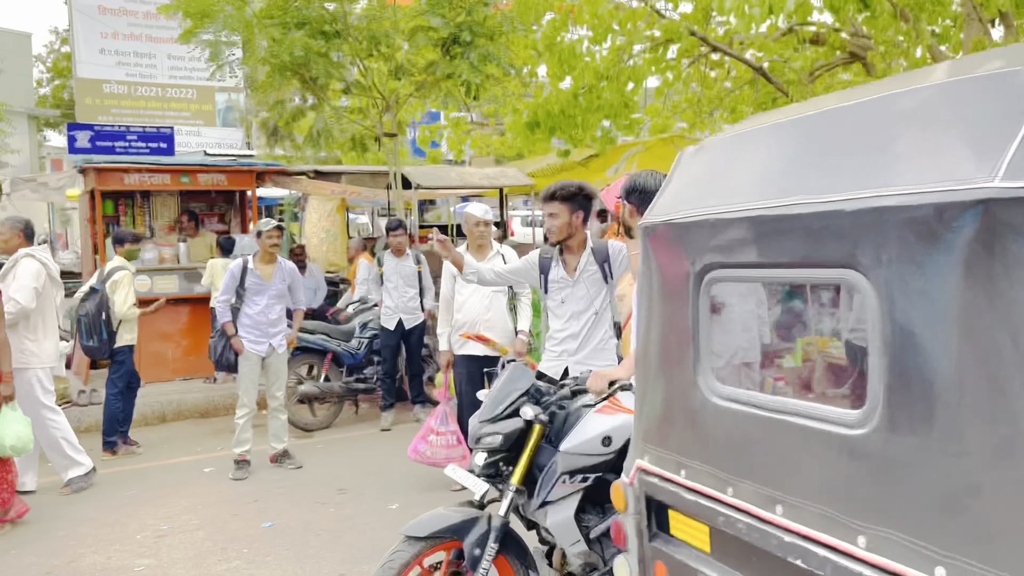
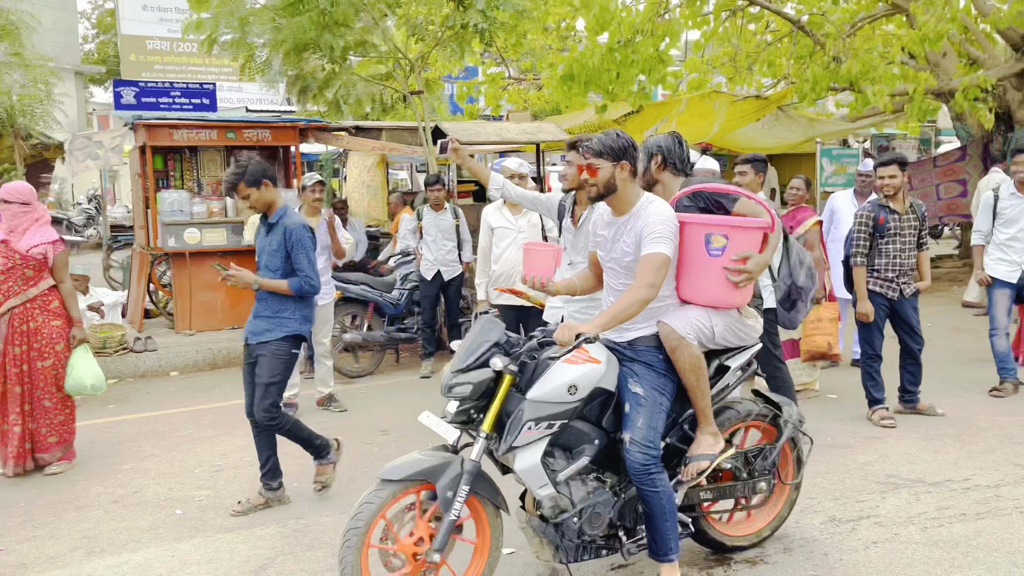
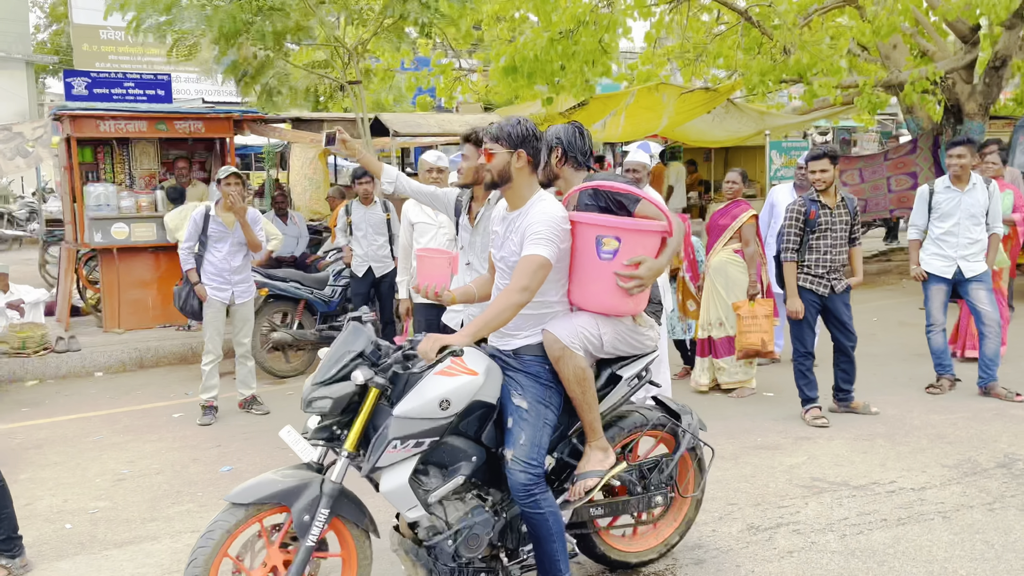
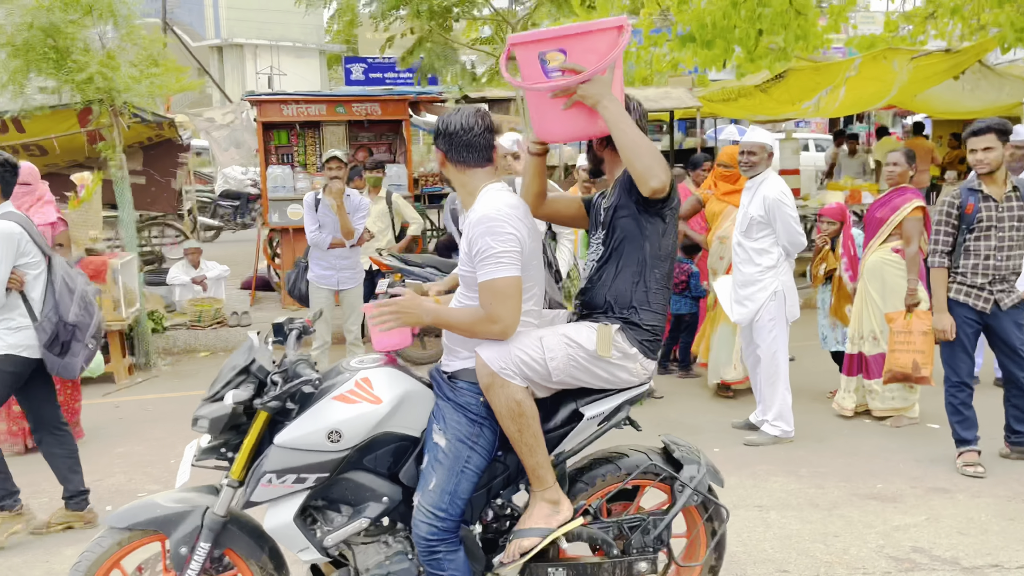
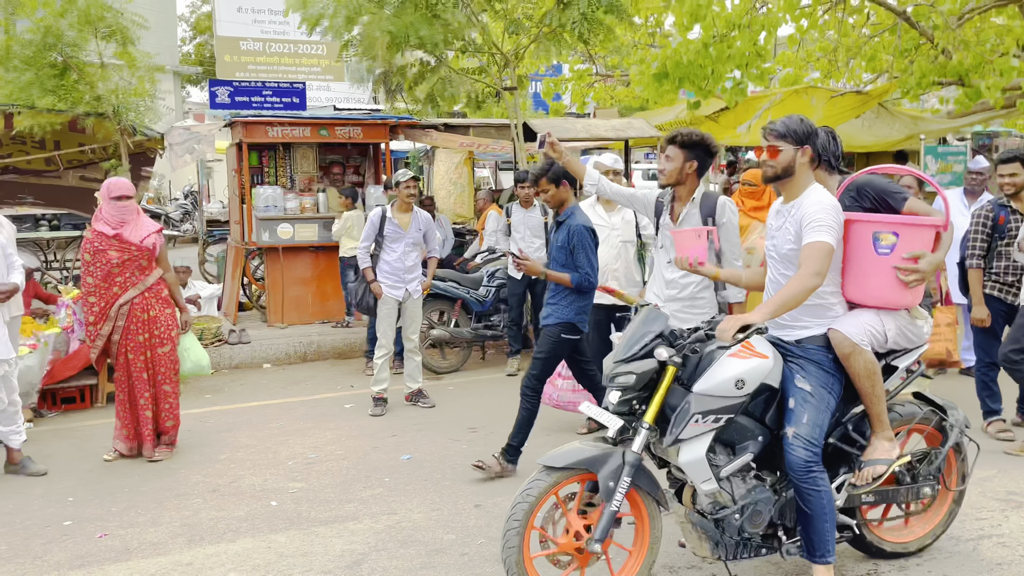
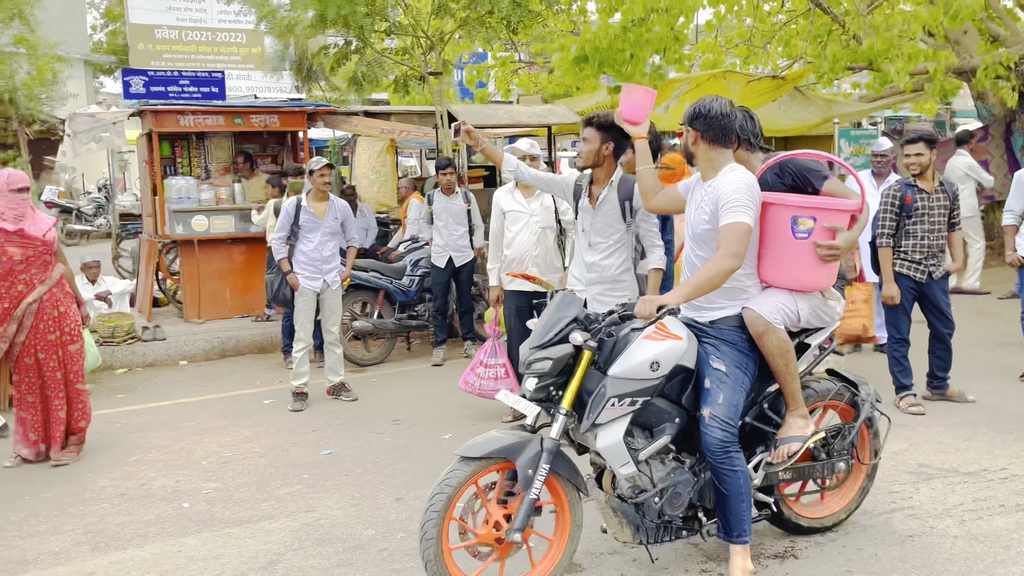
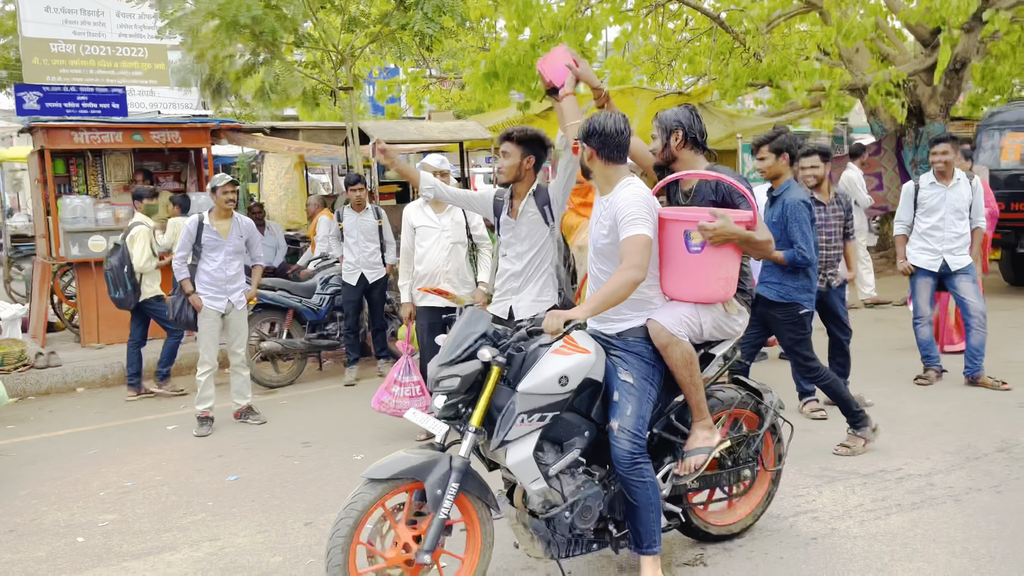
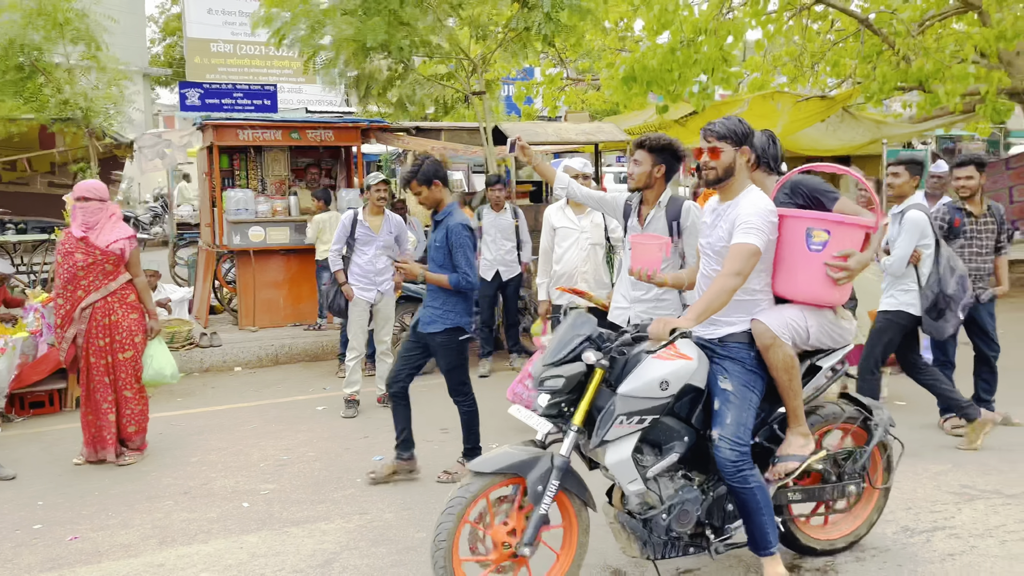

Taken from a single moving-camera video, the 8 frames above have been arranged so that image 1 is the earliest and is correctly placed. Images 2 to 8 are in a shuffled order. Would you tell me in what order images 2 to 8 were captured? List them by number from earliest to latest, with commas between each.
7, 6, 5, 8, 2, 3, 4
